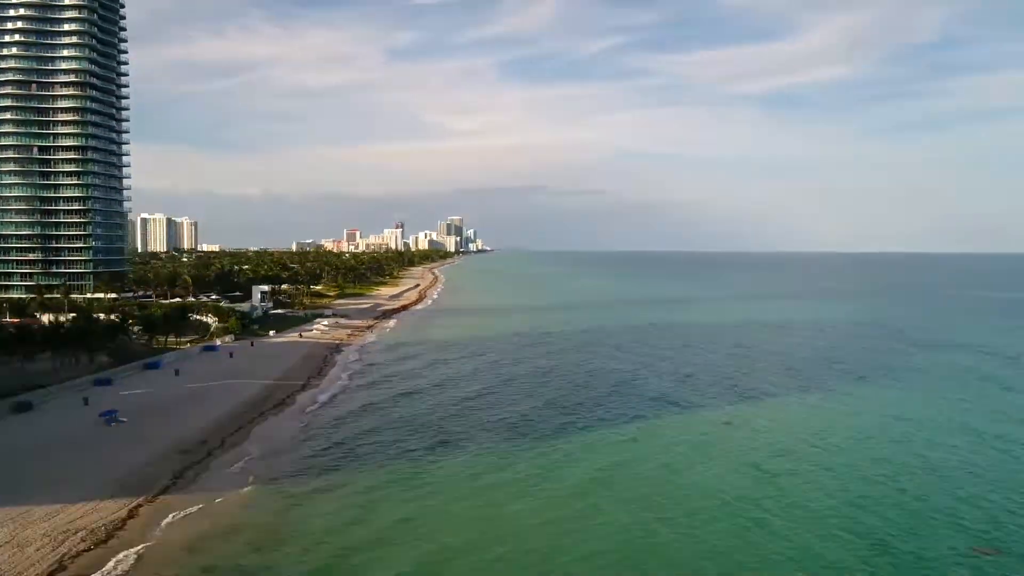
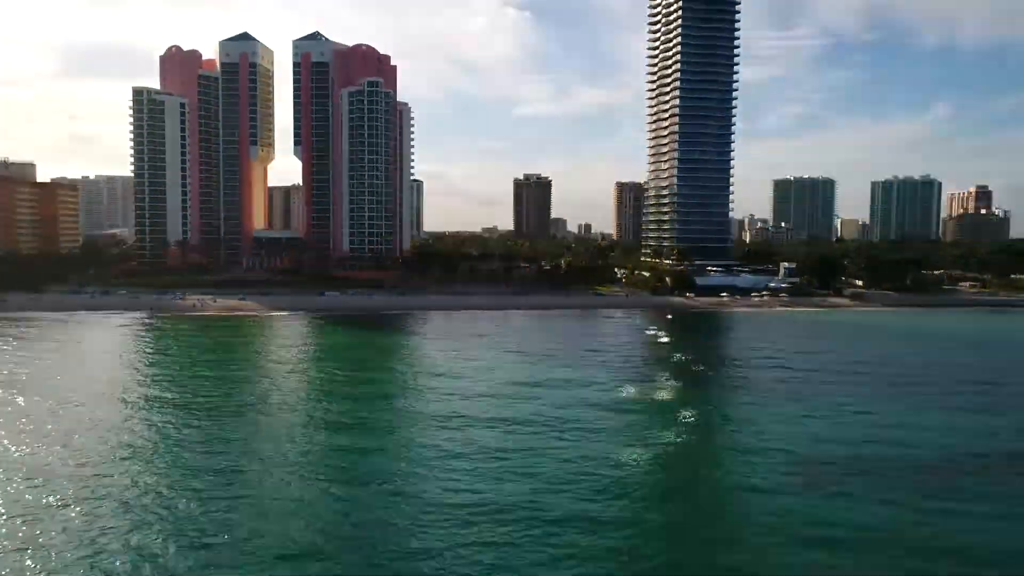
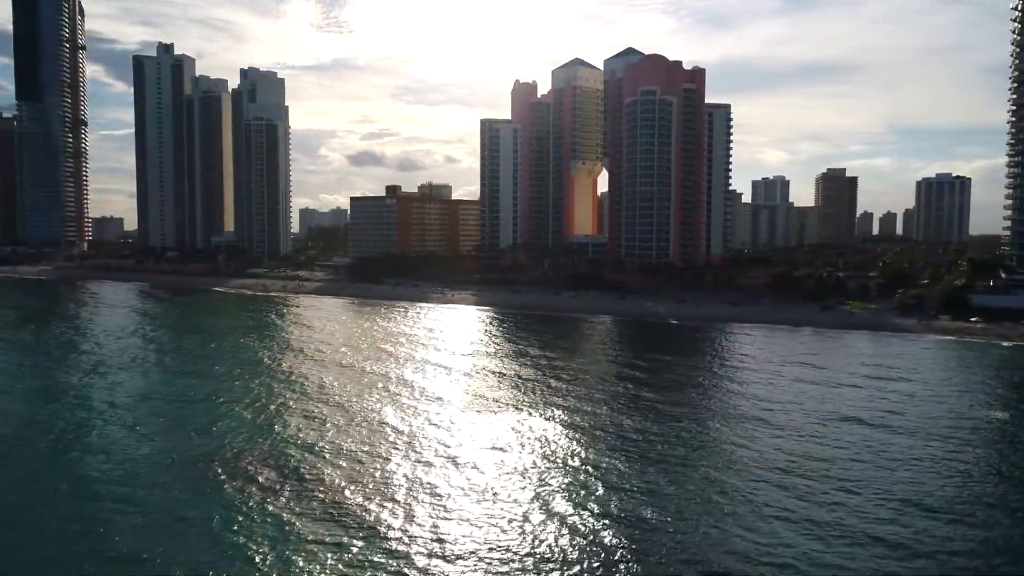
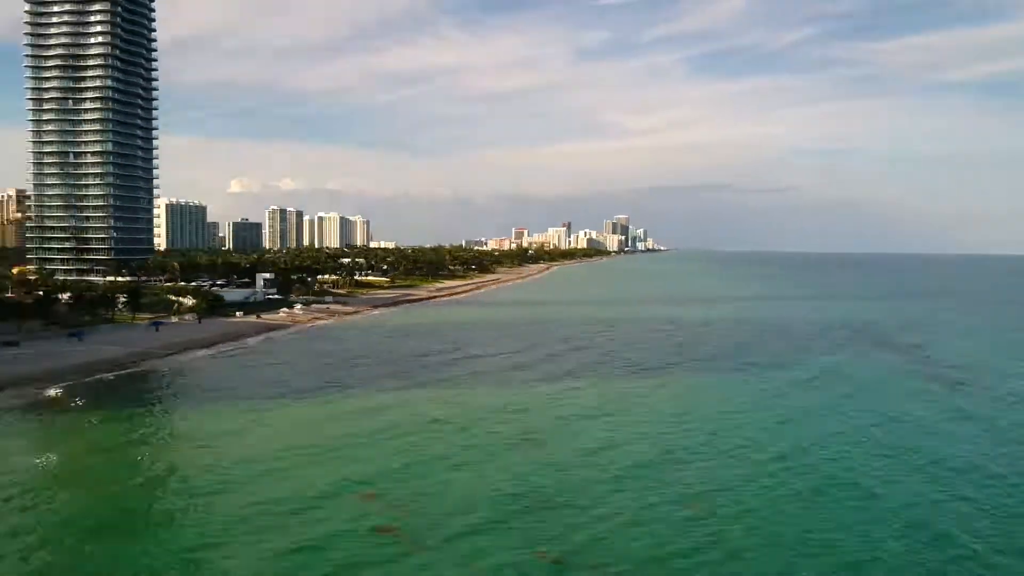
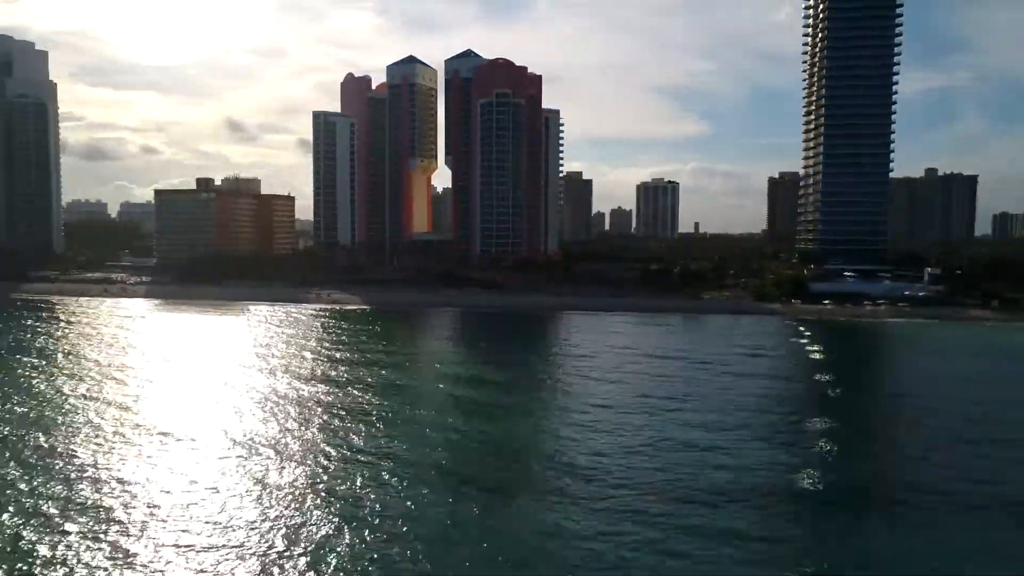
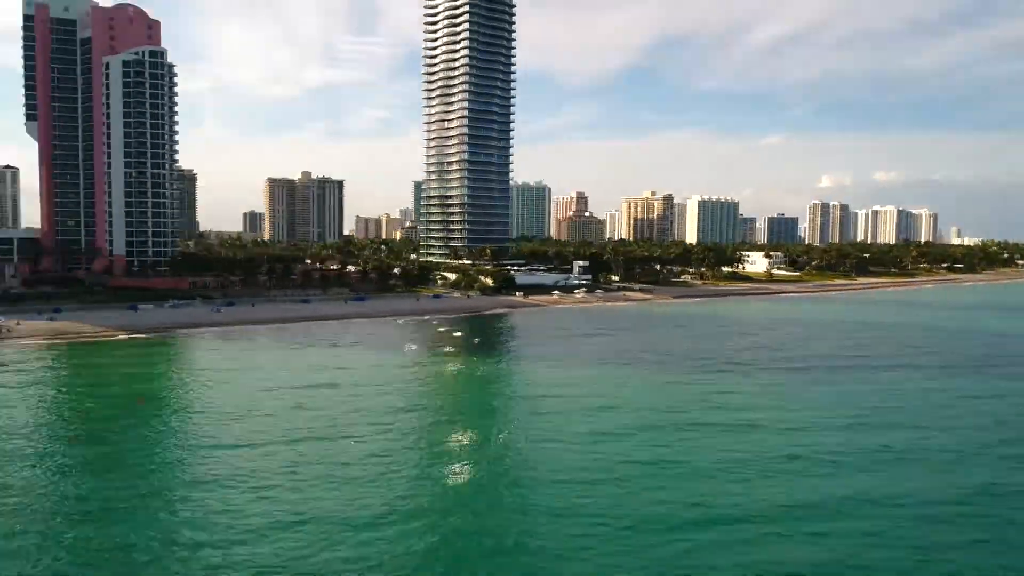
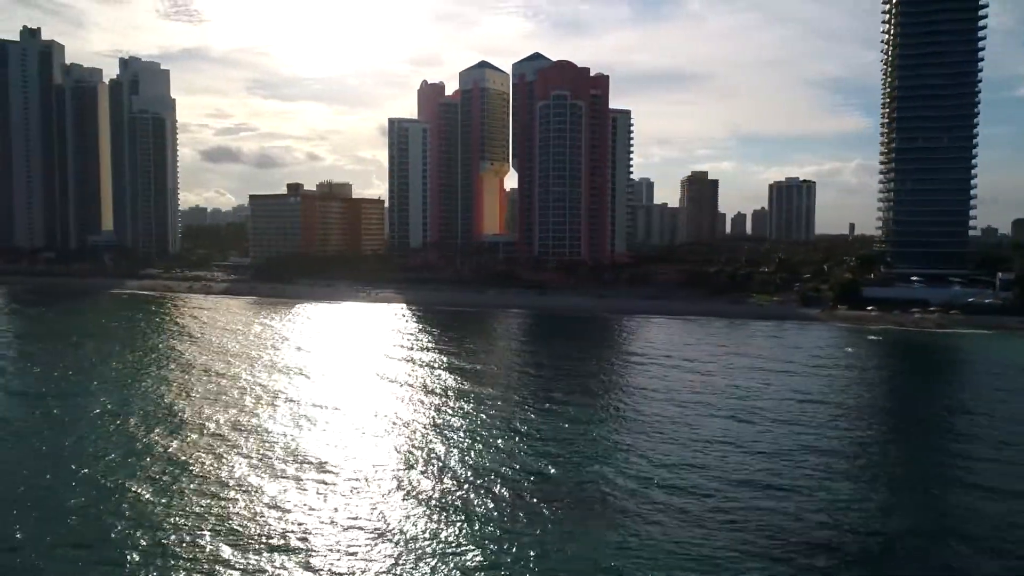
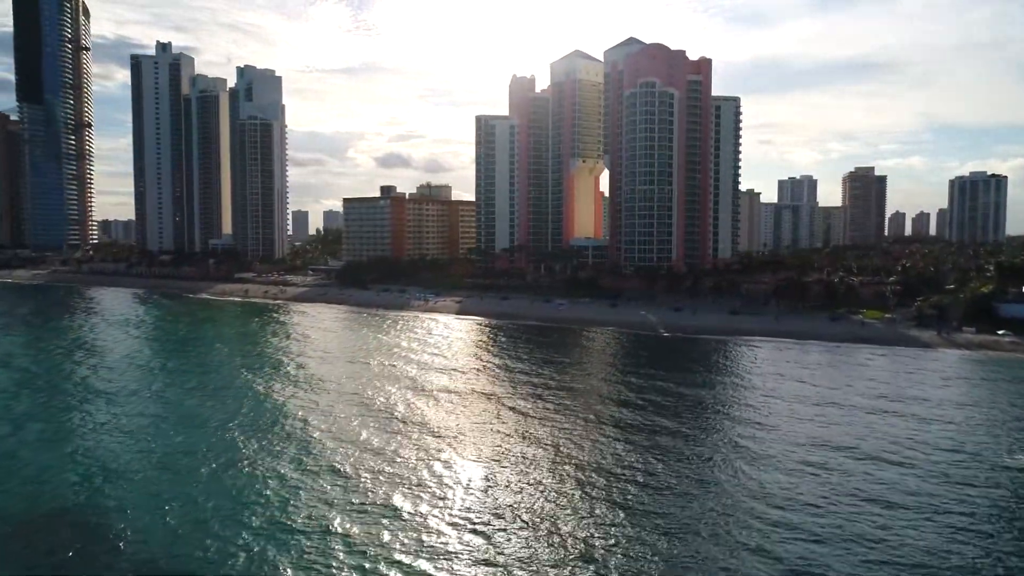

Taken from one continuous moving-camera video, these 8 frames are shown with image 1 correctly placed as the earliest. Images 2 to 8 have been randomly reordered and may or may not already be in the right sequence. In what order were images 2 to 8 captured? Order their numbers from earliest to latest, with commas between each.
4, 6, 2, 5, 7, 3, 8
